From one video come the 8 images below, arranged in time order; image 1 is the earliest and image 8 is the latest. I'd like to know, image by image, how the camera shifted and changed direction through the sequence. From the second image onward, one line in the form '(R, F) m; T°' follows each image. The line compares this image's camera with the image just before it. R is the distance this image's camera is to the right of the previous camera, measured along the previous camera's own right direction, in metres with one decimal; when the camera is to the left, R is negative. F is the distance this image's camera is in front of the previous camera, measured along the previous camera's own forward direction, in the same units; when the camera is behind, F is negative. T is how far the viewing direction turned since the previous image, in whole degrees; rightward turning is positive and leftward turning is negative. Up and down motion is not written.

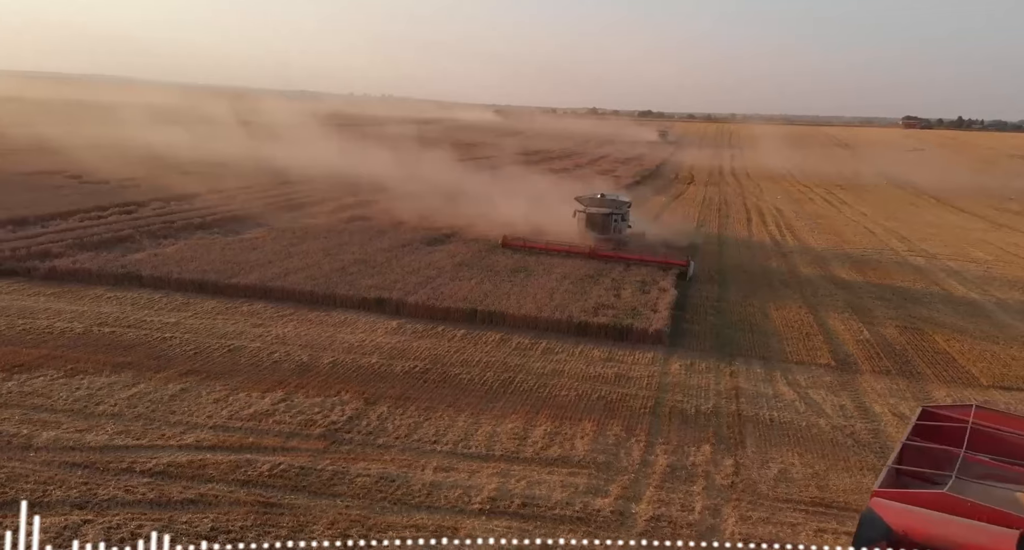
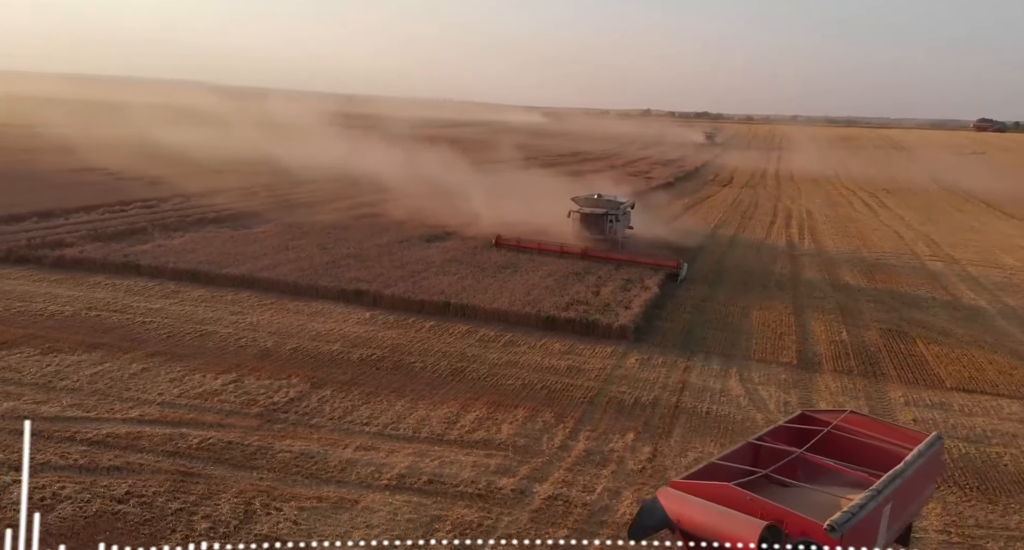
(+1.4, -0.3) m; -4°
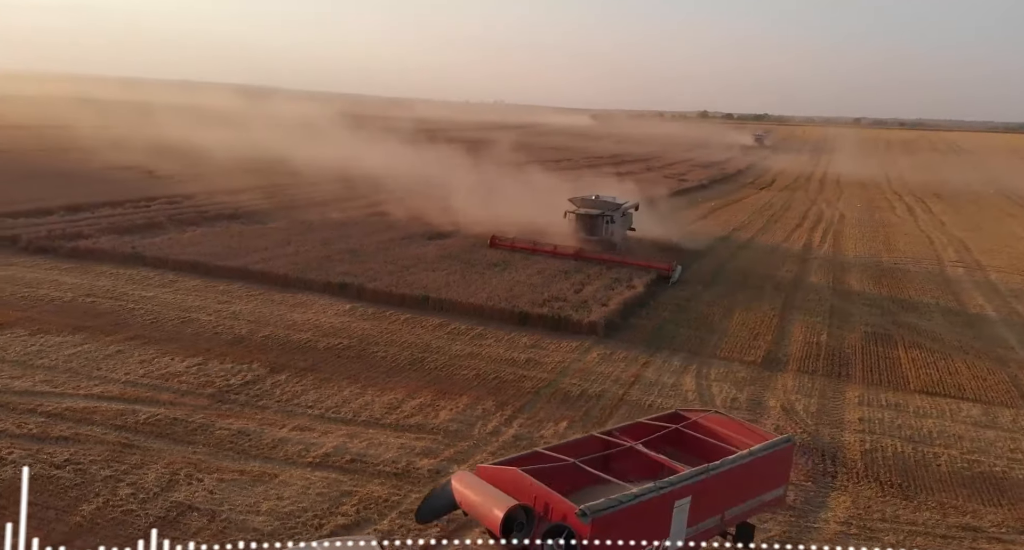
(+1.3, -0.3) m; -4°
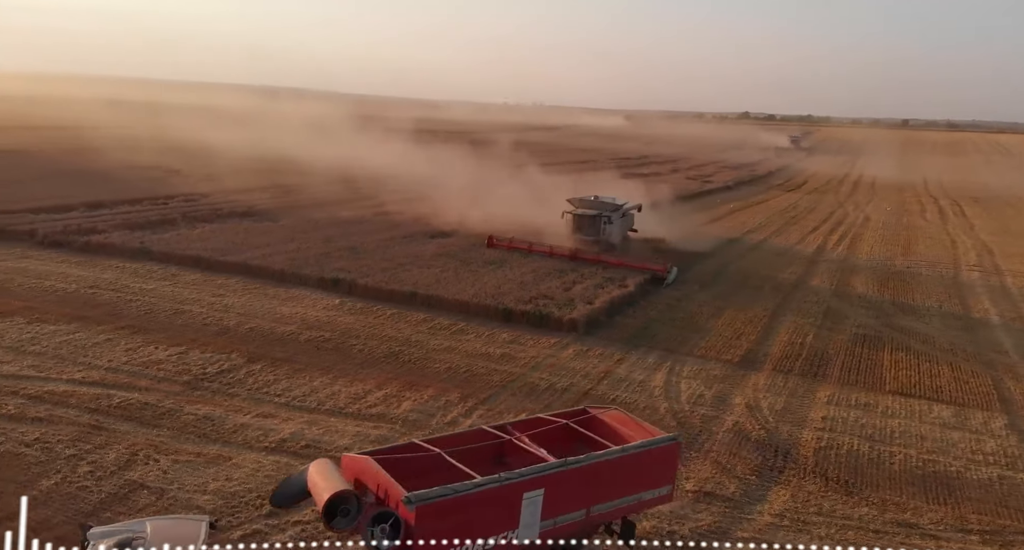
(+0.9, -0.3) m; -3°
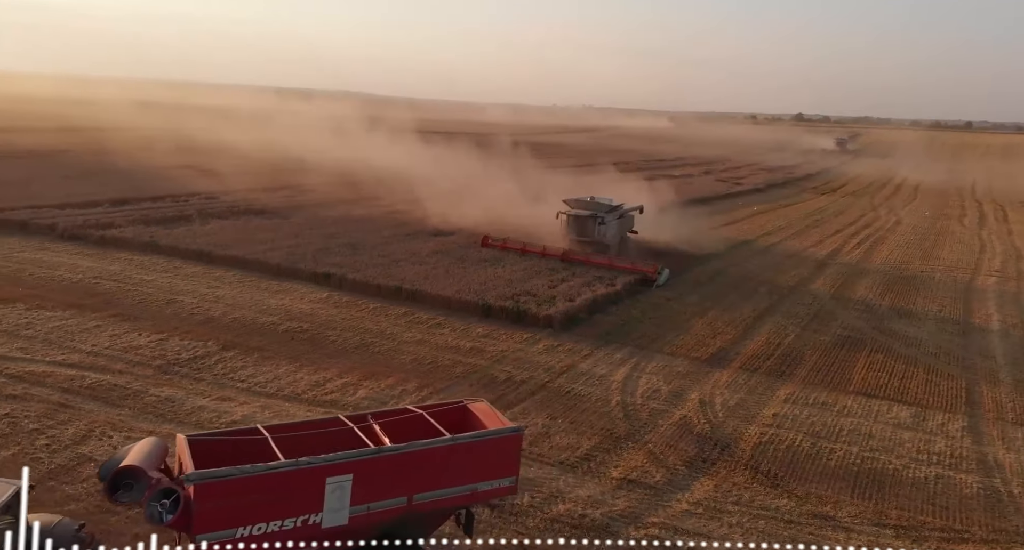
(+1.2, -0.3) m; -3°
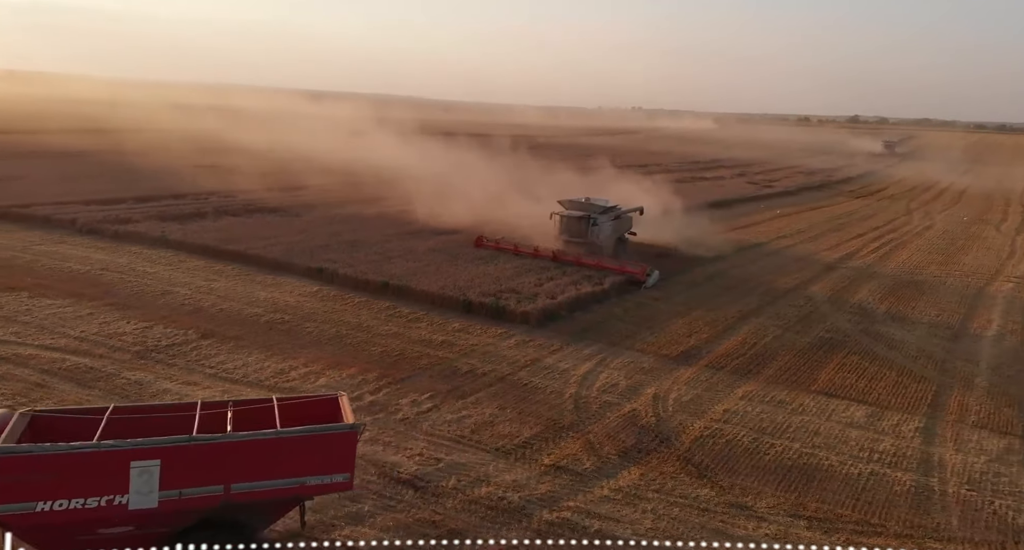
(+1.2, -0.4) m; -3°
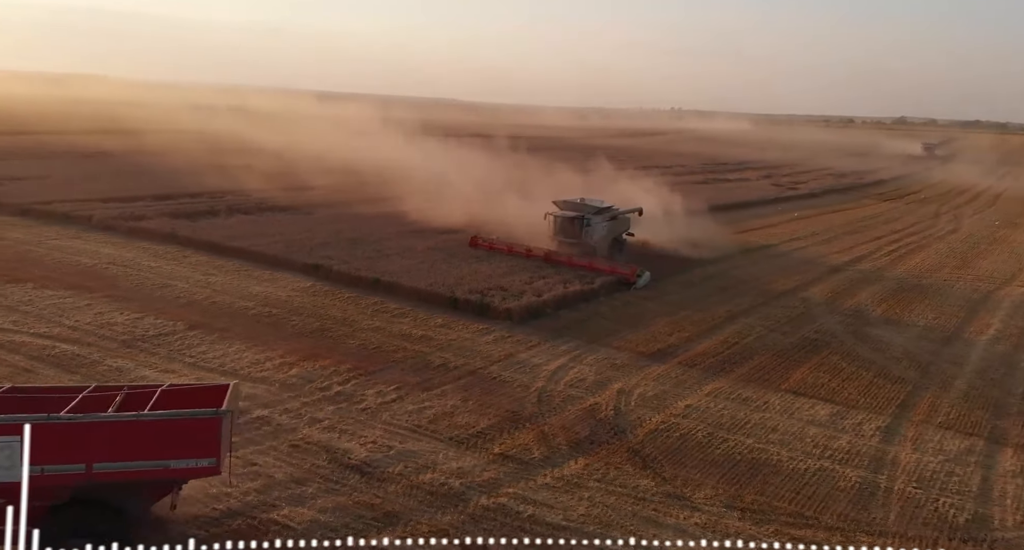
(+1.0, -0.3) m; -3°
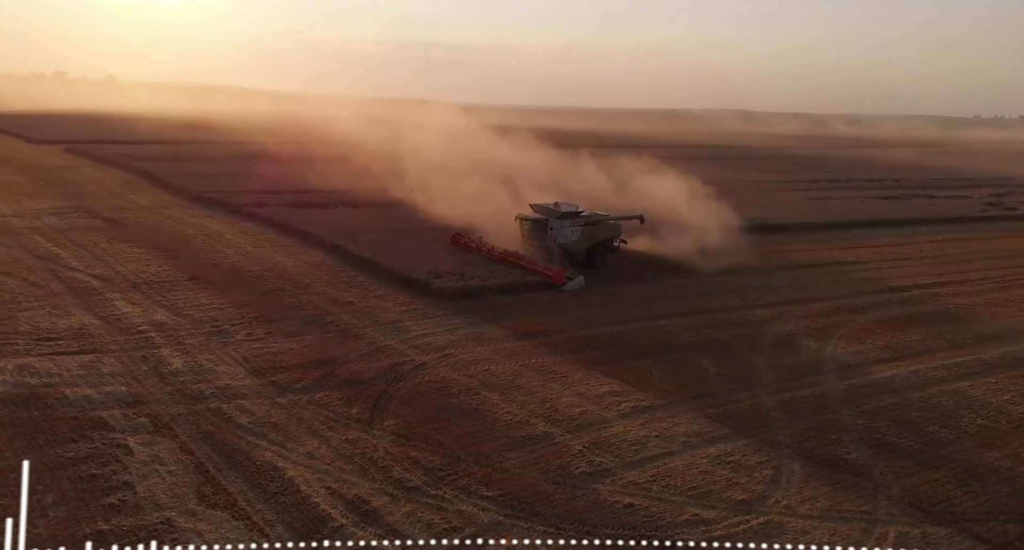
(+7.4, -1.2) m; -20°
